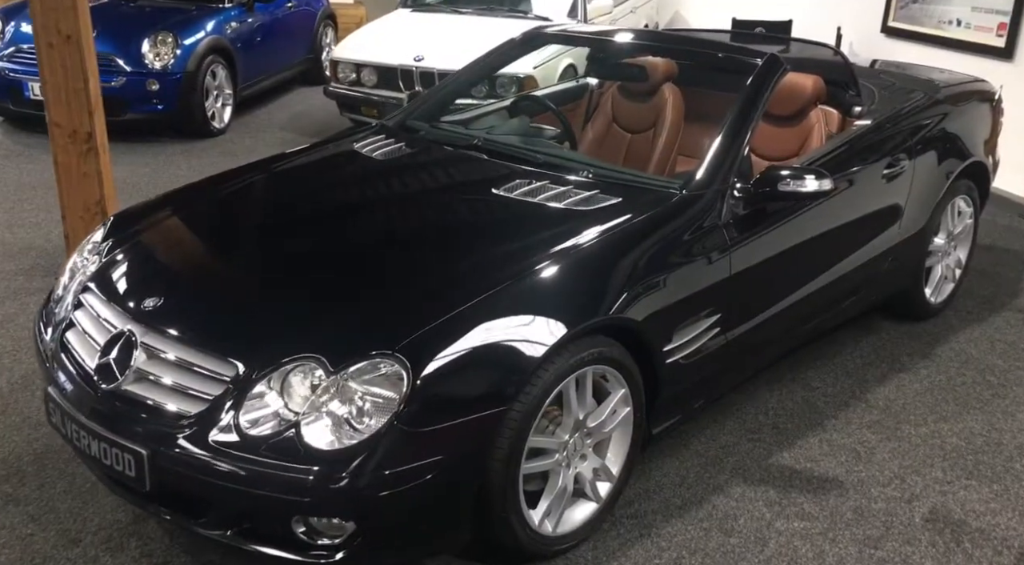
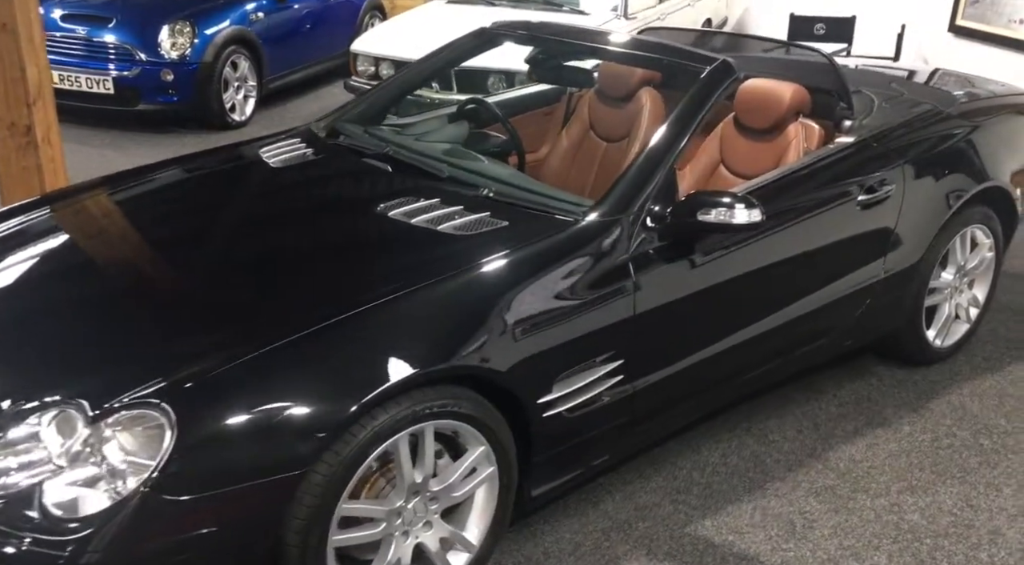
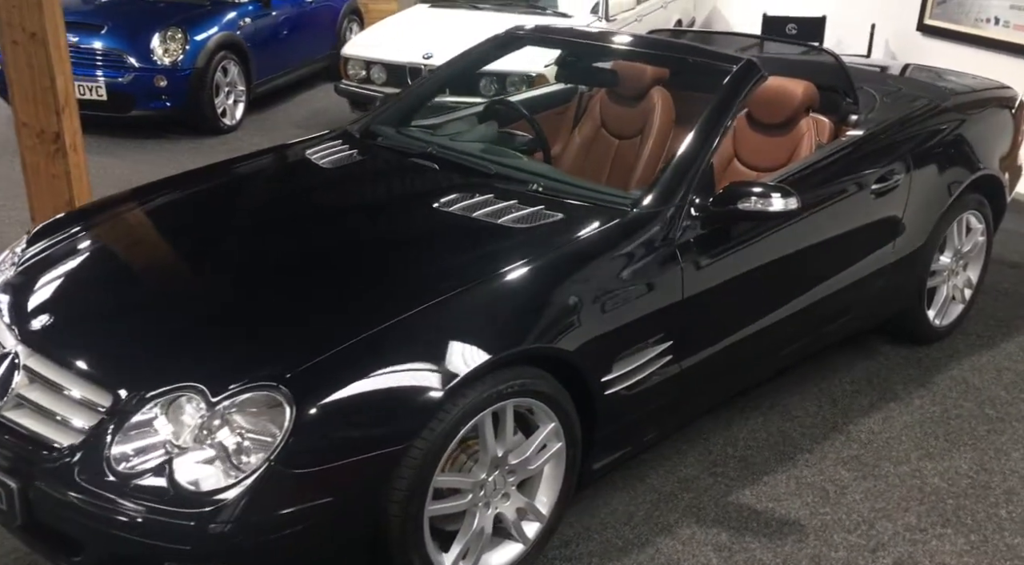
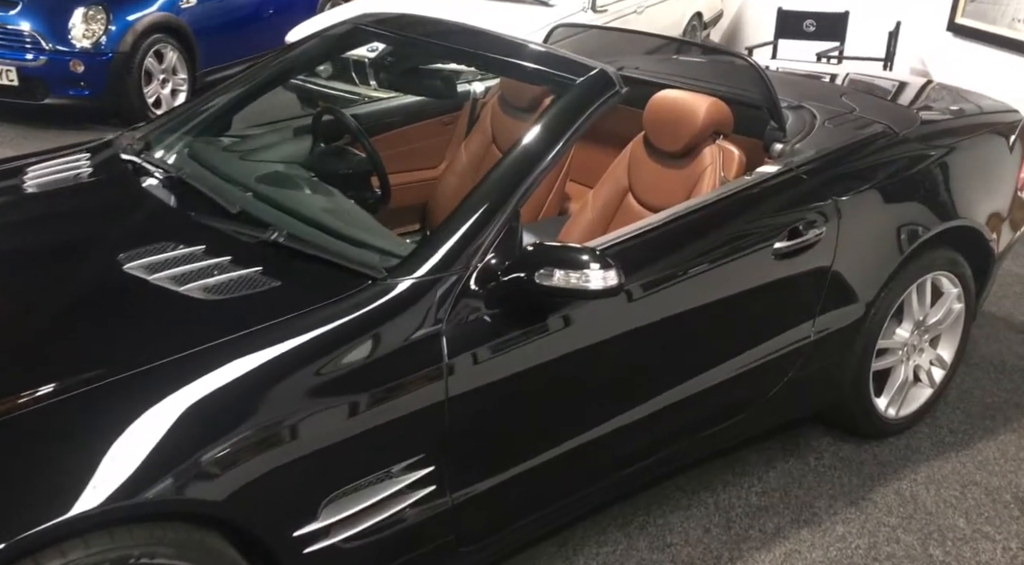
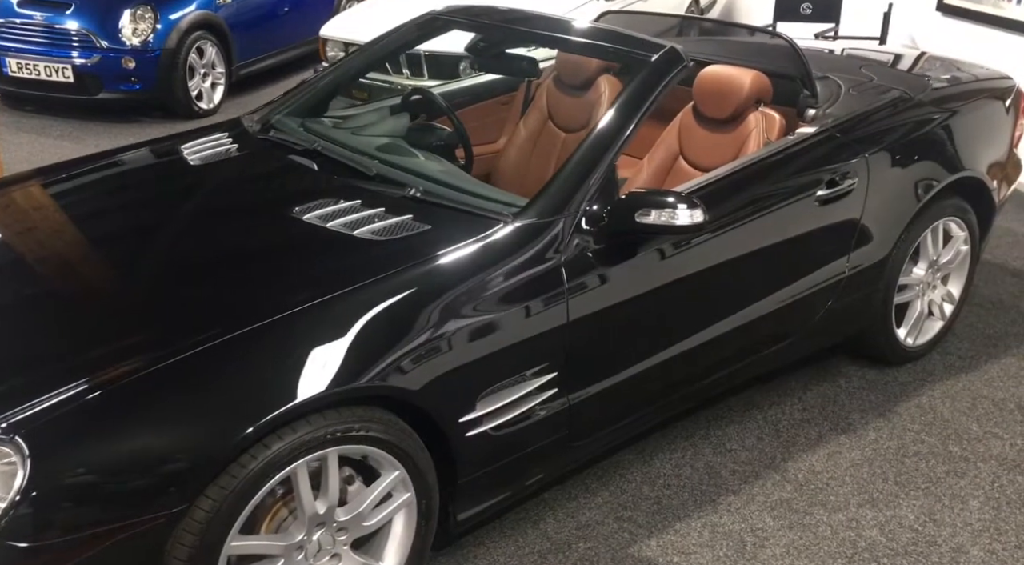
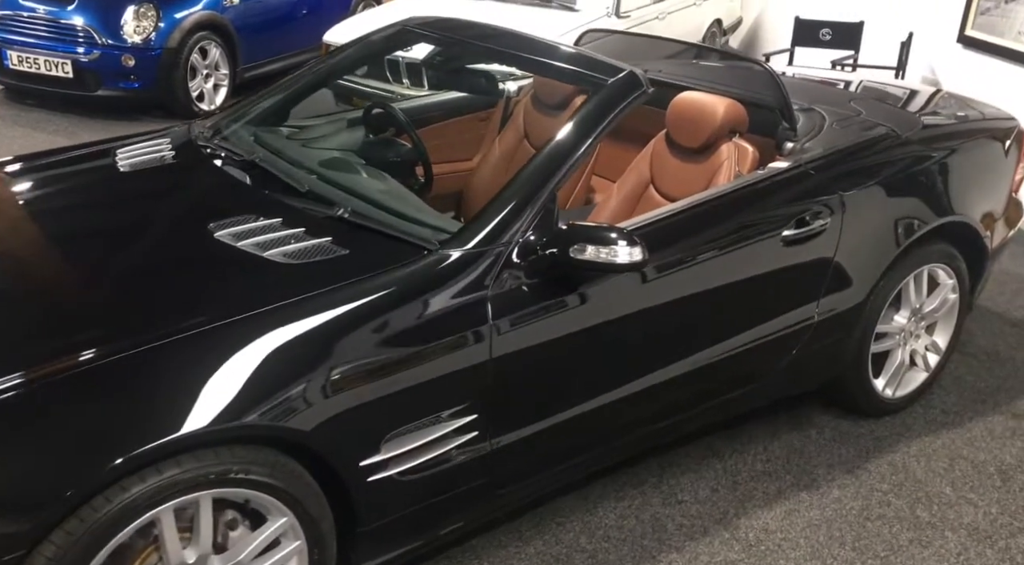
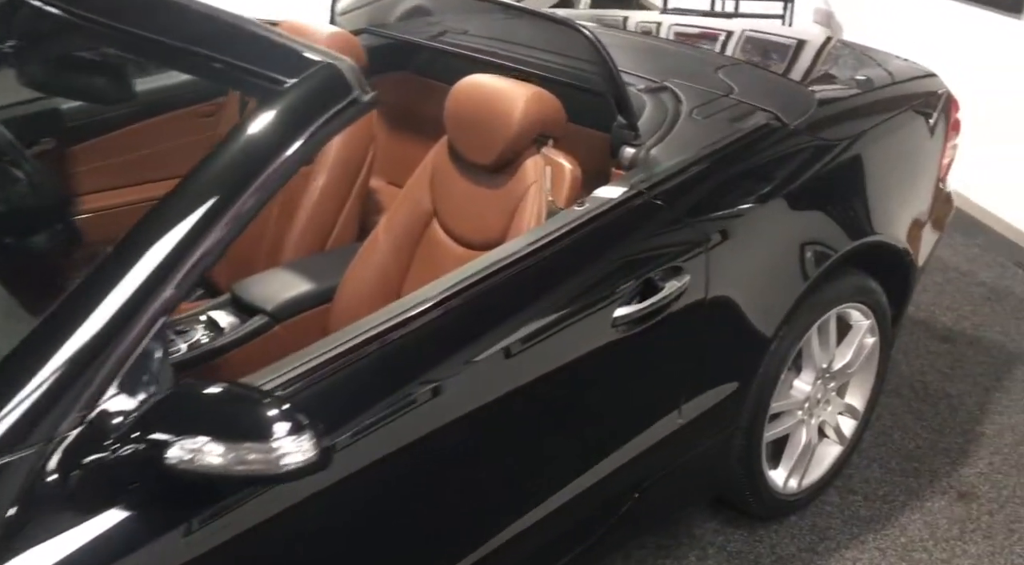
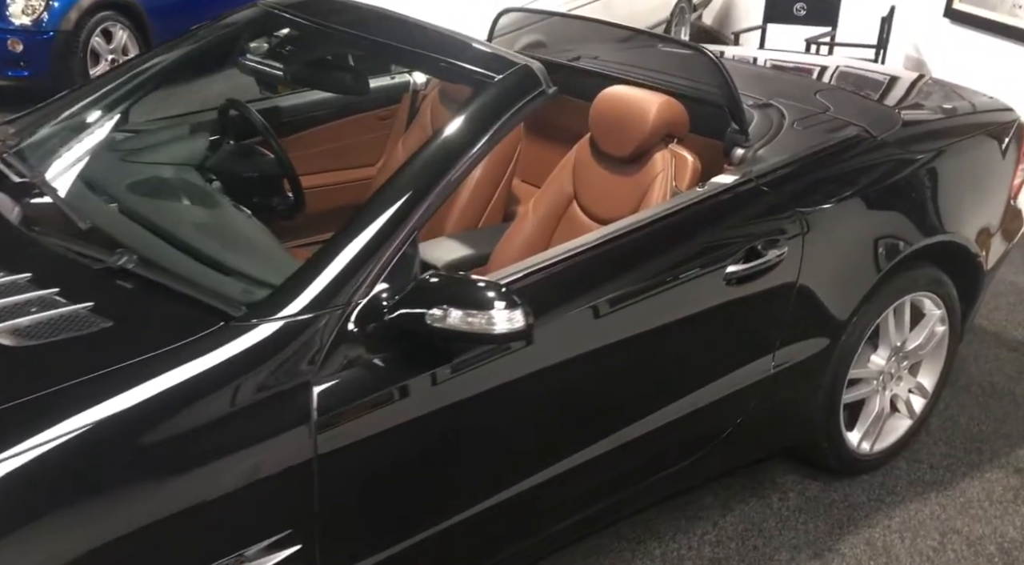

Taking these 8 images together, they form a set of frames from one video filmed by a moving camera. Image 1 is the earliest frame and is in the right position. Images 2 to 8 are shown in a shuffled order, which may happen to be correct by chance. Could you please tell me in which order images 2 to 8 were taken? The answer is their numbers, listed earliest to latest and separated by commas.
3, 2, 5, 6, 4, 8, 7
